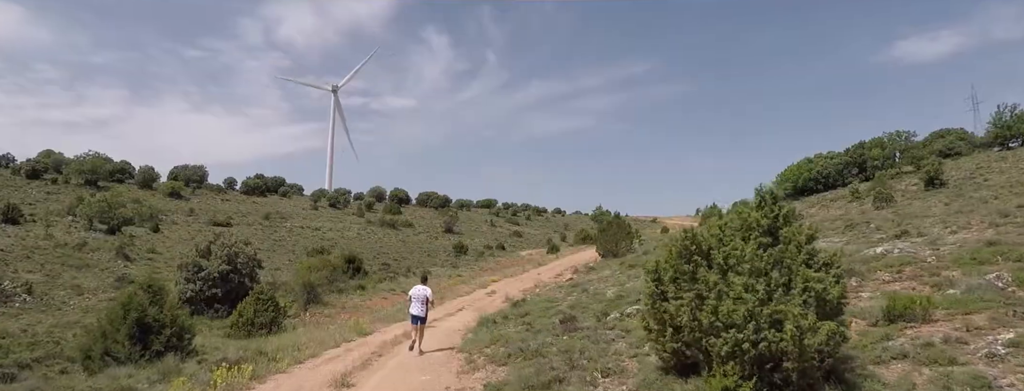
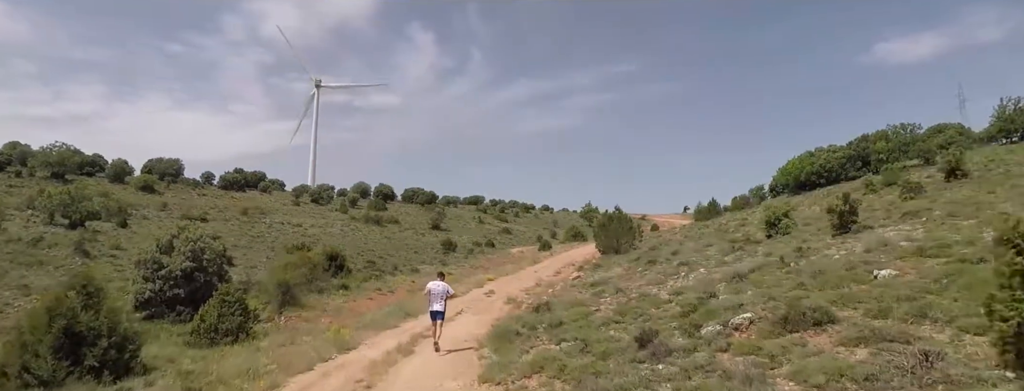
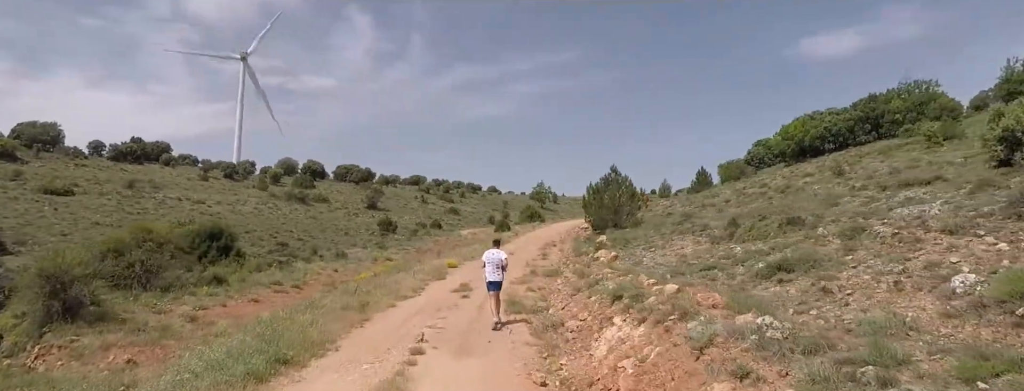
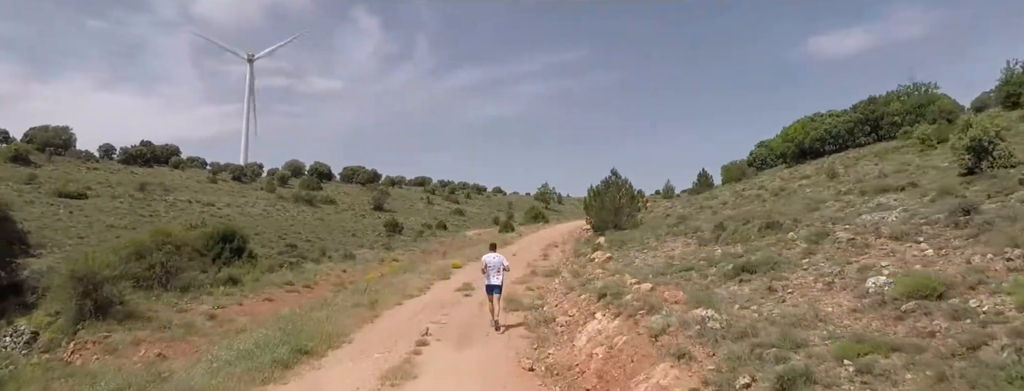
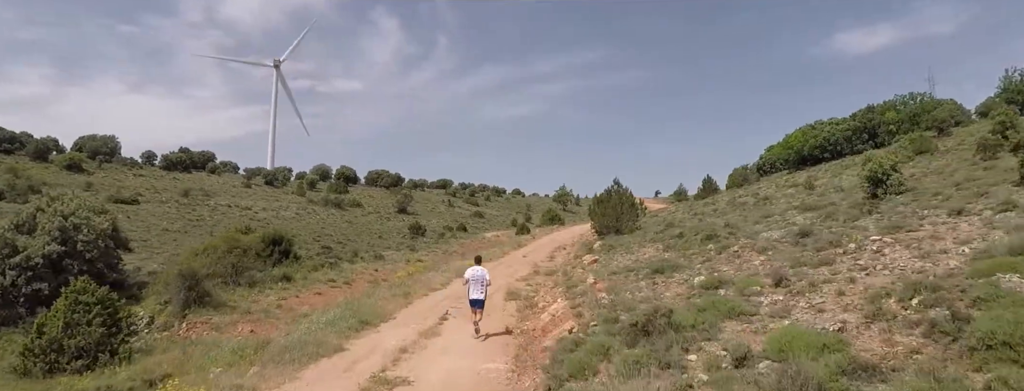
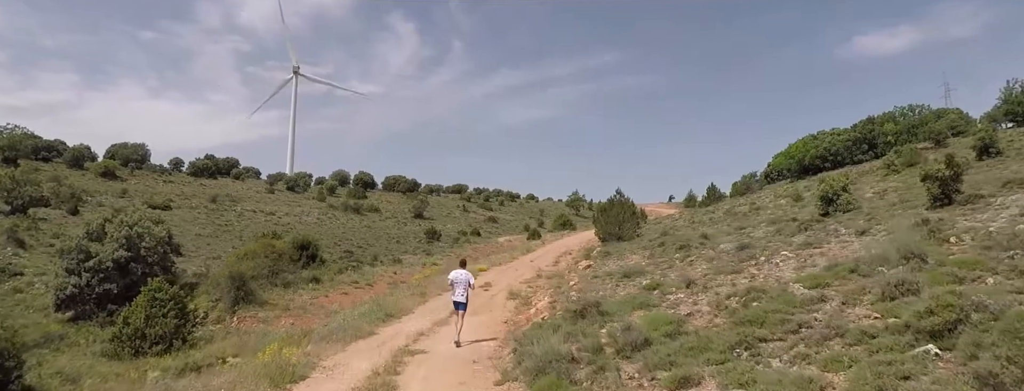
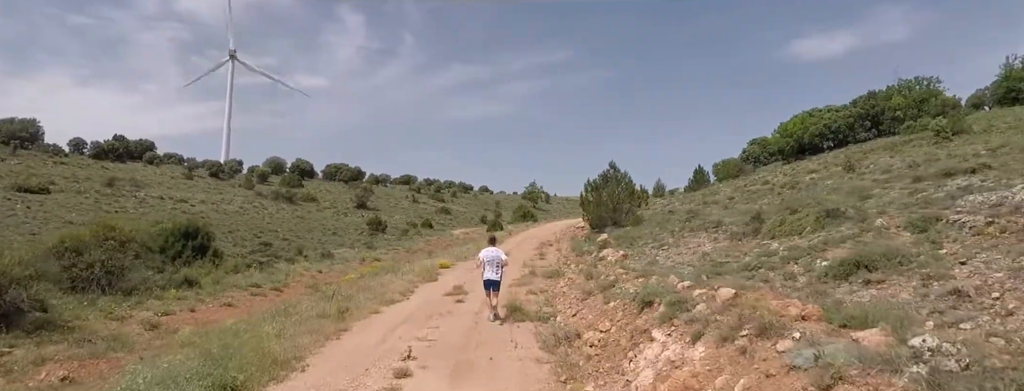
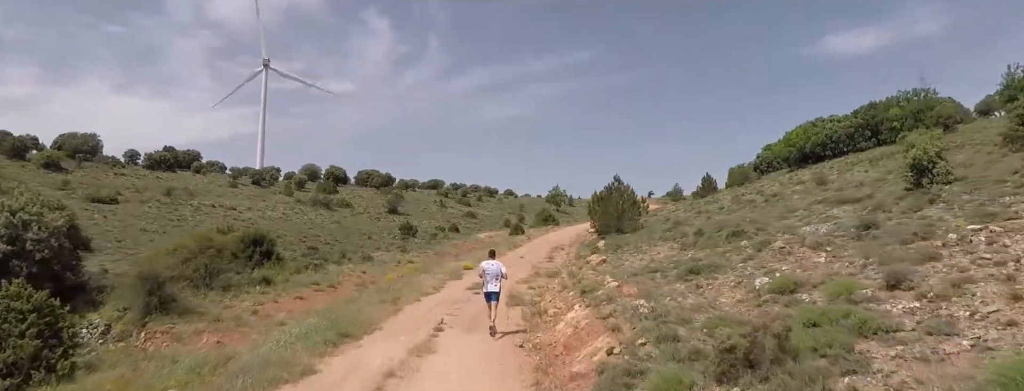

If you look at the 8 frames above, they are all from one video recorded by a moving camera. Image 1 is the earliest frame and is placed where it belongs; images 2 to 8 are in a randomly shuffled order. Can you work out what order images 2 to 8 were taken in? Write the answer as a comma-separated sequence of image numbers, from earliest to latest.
2, 6, 5, 8, 4, 3, 7
